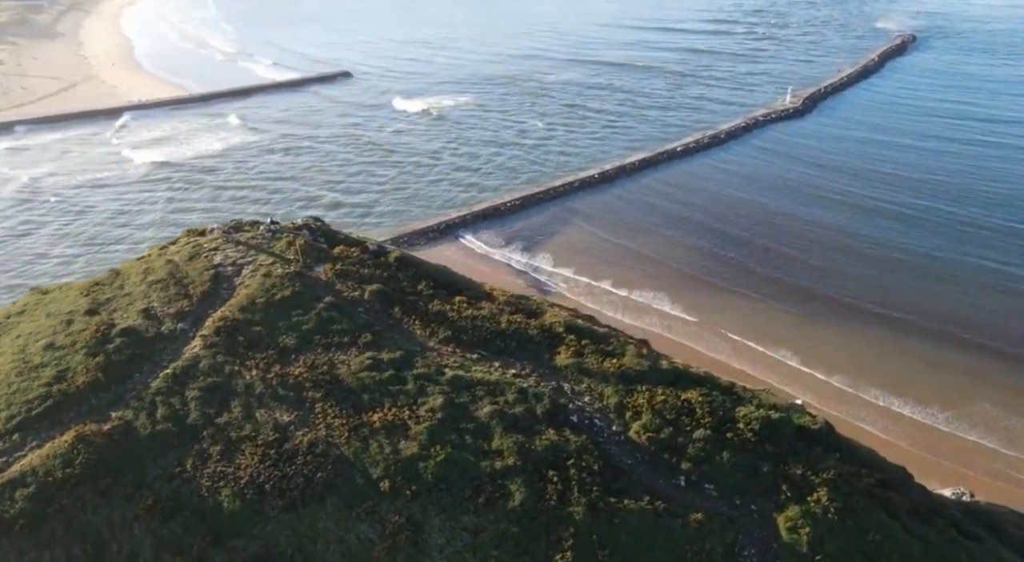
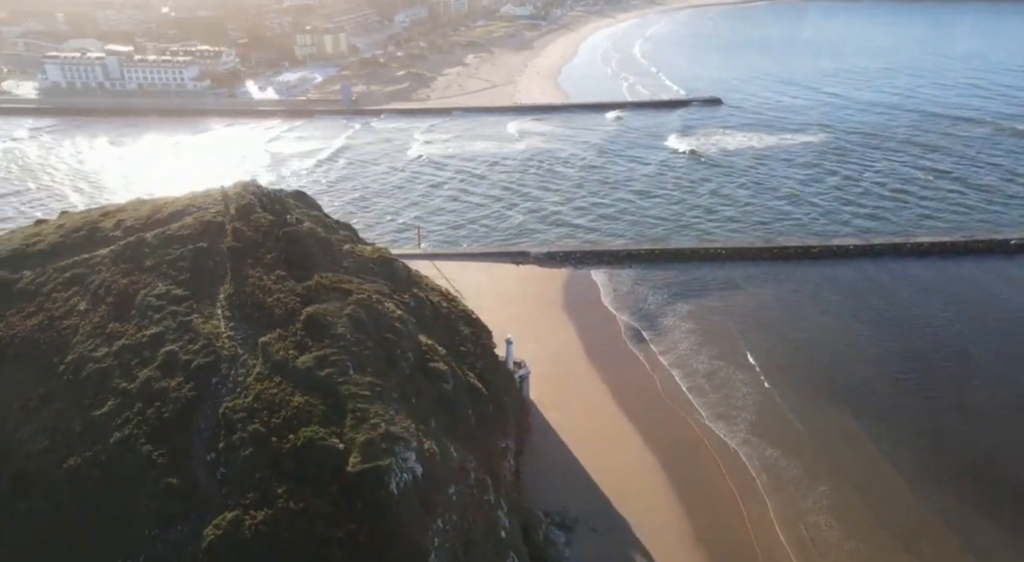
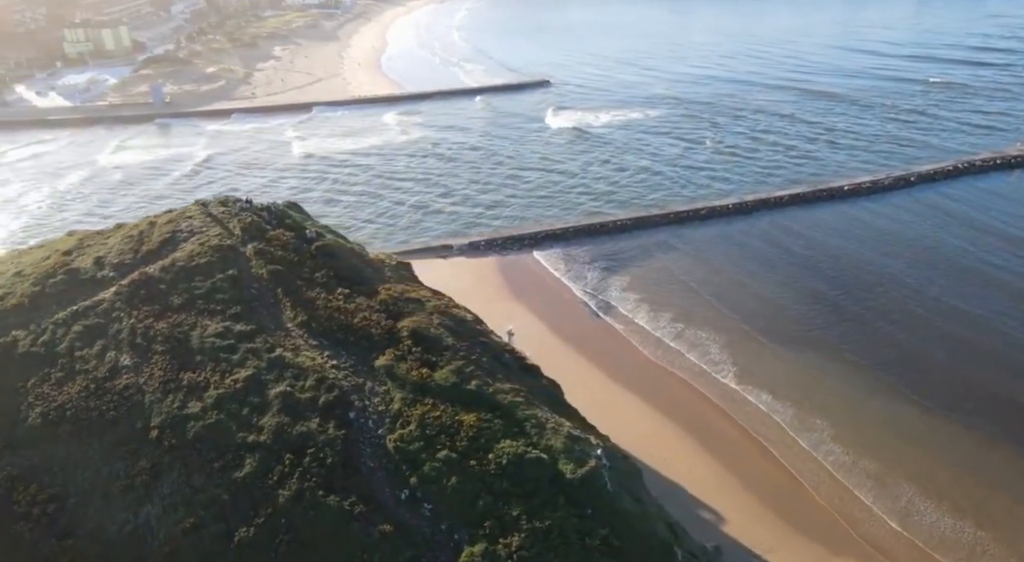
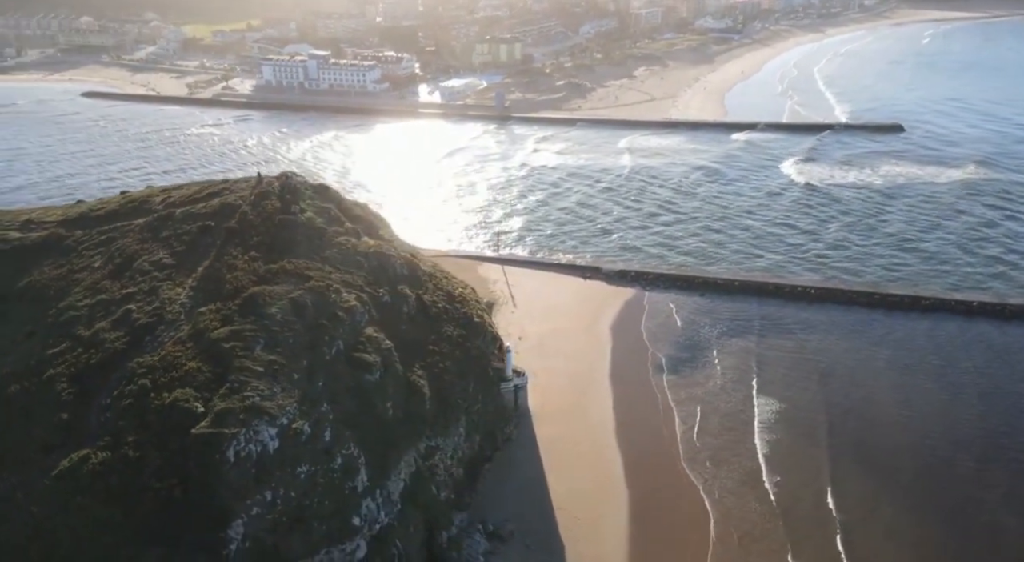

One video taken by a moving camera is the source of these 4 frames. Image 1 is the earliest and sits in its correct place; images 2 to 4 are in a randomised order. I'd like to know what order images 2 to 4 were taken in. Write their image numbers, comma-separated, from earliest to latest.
3, 2, 4
